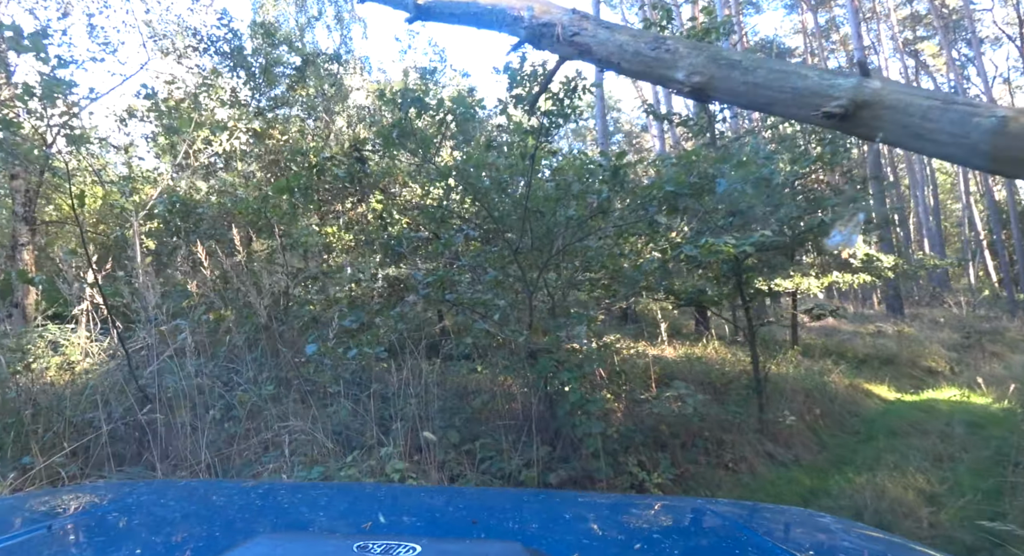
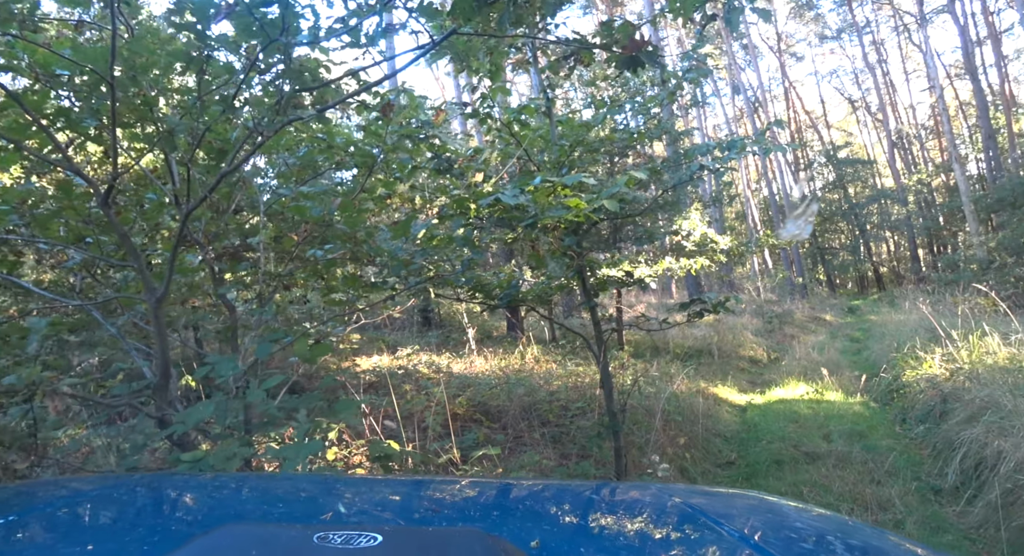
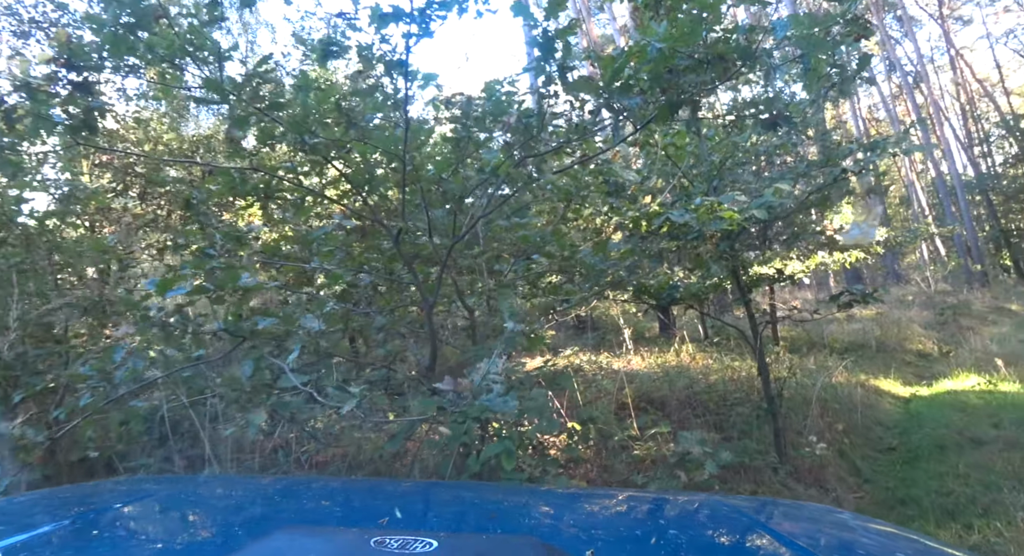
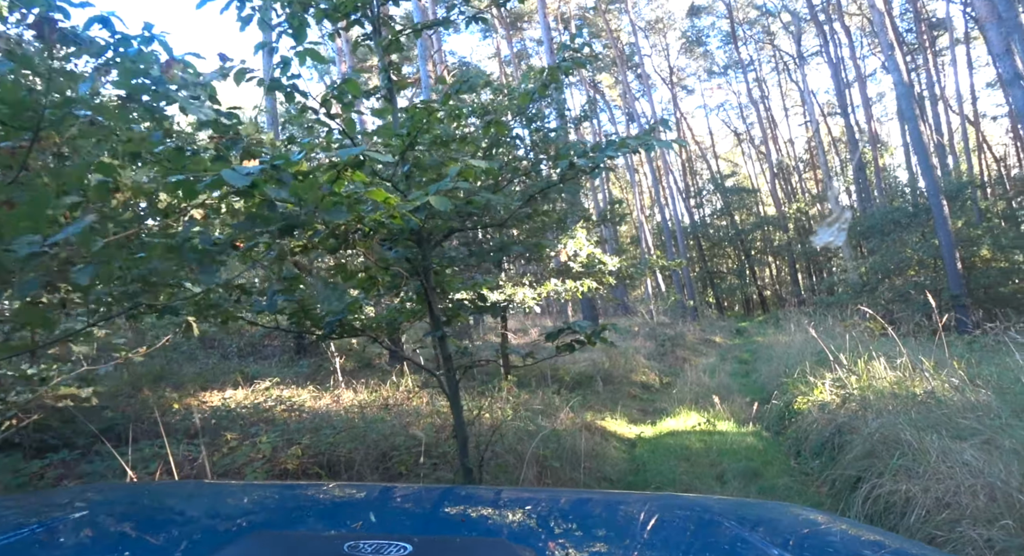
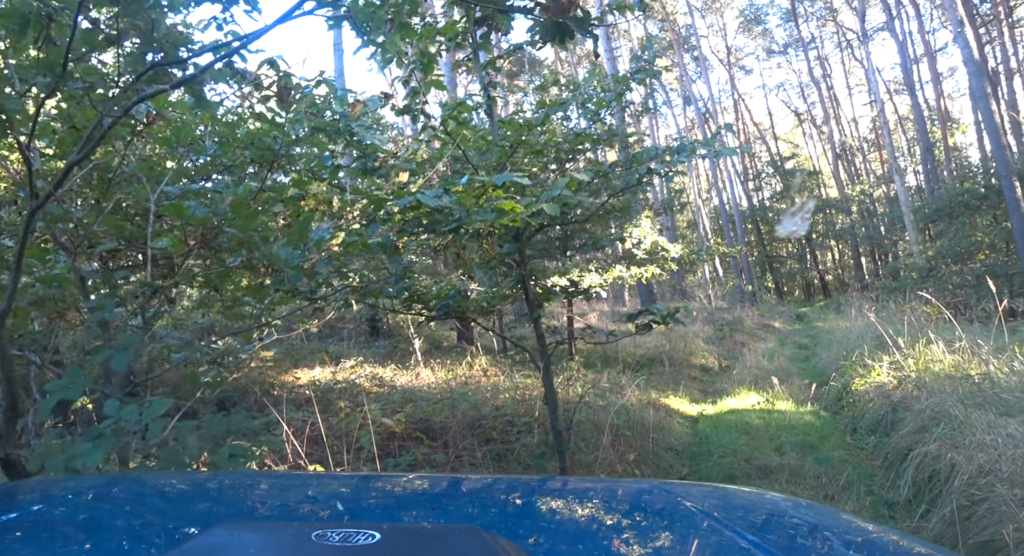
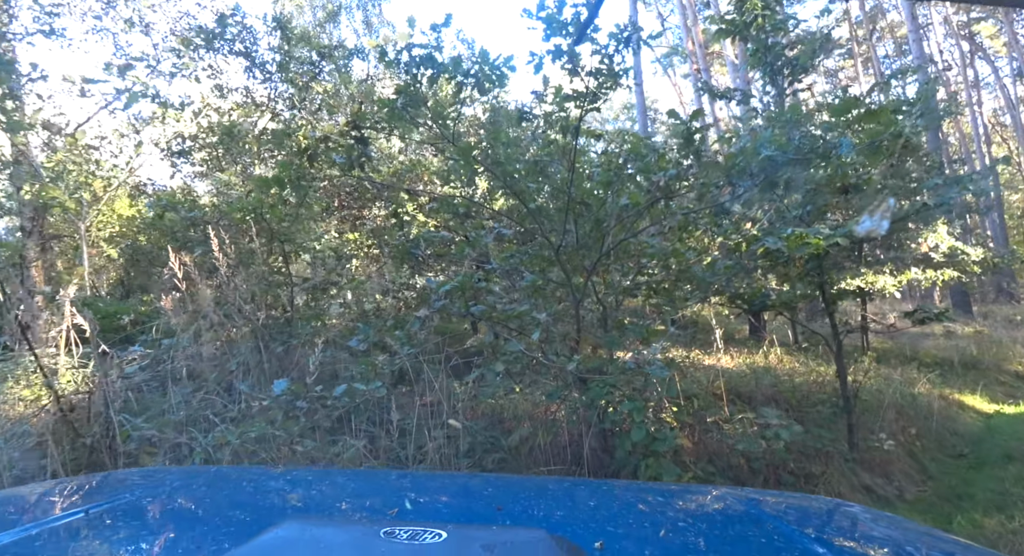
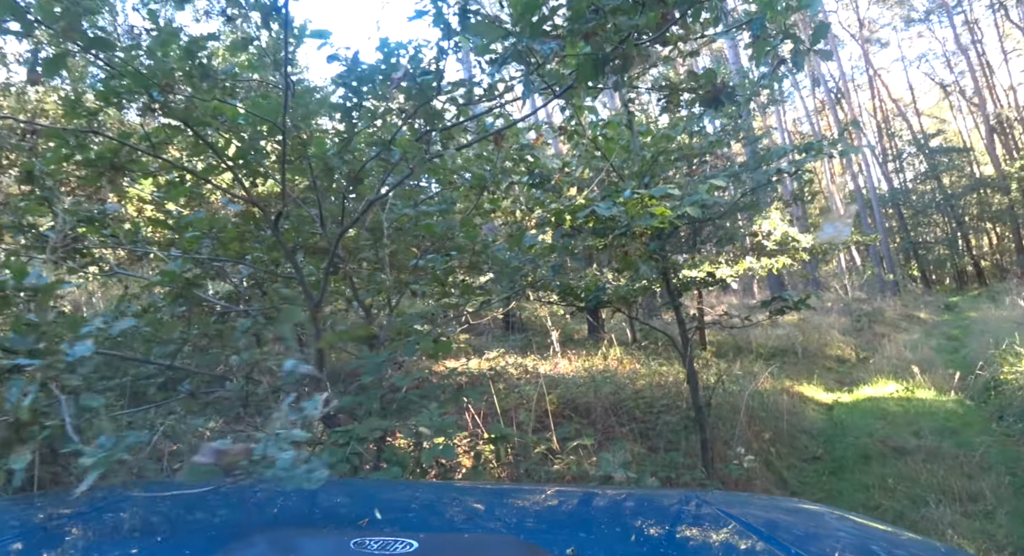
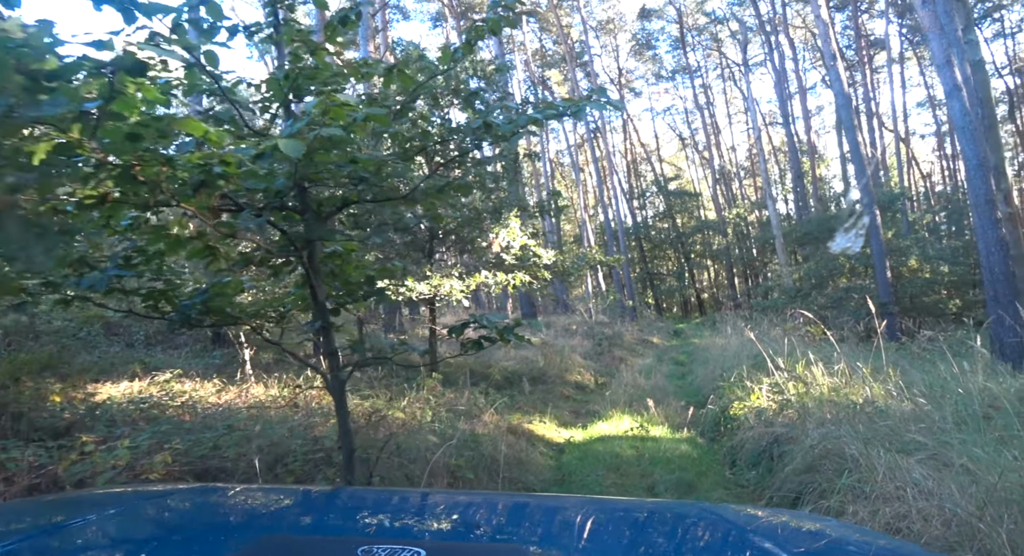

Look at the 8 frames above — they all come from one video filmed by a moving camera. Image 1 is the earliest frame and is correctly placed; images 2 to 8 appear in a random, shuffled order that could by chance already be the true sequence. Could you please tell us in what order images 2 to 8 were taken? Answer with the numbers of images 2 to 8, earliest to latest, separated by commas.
6, 3, 7, 2, 5, 4, 8
